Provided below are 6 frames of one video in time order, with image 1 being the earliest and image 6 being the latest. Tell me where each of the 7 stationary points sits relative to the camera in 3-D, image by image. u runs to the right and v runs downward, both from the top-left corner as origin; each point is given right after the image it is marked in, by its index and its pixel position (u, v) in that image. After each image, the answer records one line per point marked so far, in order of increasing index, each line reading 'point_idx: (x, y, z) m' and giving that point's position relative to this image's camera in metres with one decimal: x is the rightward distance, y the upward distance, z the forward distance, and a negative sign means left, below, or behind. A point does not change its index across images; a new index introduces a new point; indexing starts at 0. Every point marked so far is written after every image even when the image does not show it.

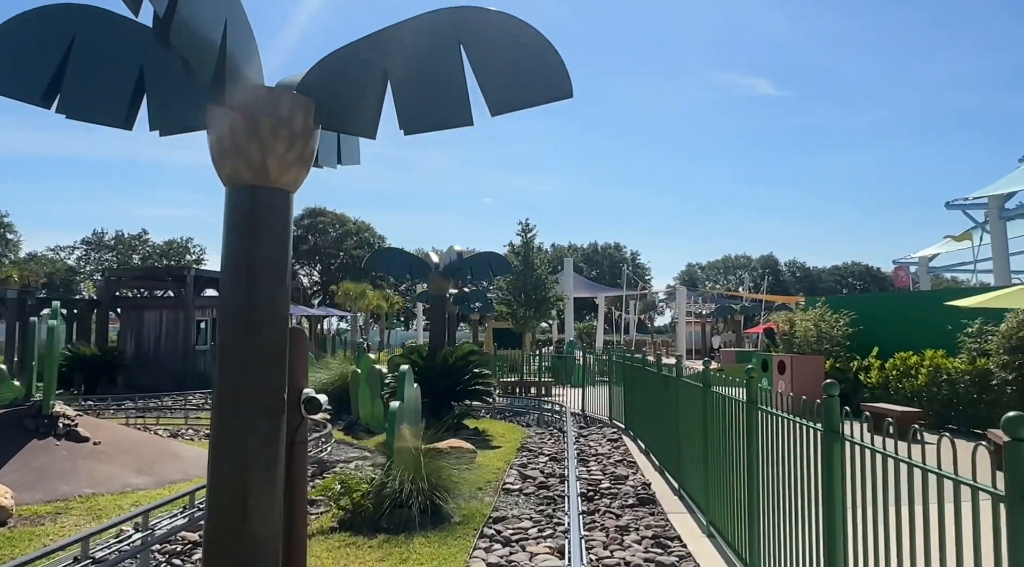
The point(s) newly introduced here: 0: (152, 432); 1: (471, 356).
0: (-6.6, -2.7, +14.6) m
1: (-0.7, -1.3, +14.1) m
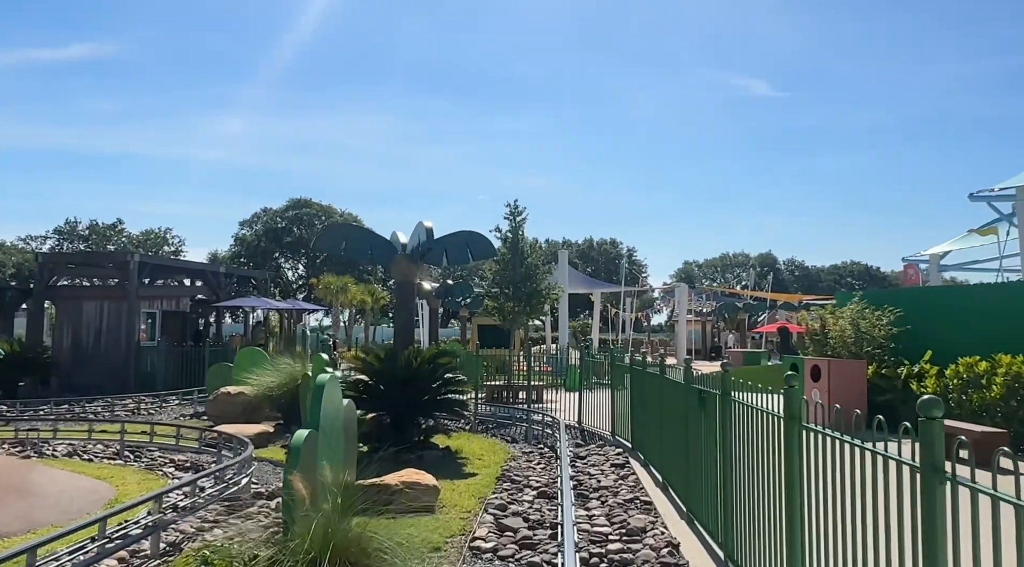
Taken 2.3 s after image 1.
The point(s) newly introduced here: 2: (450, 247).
0: (-6.9, -2.5, +11.7) m
1: (-1.0, -1.1, +11.3) m
2: (-1.1, +0.6, +13.2) m
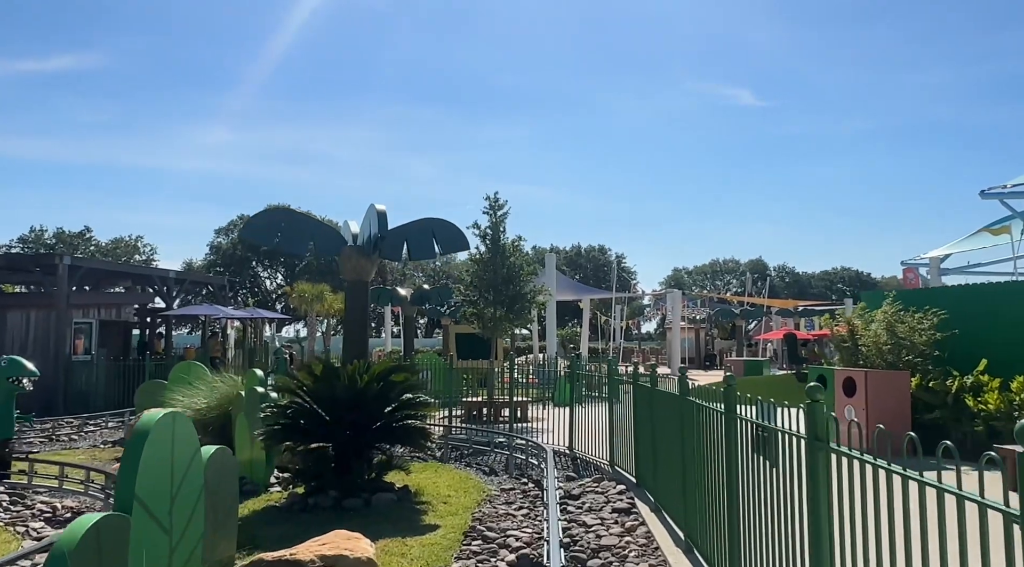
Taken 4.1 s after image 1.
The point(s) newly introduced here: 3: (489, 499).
0: (-7.2, -2.5, +9.3) m
1: (-1.3, -1.0, +9.0) m
2: (-1.4, +0.6, +10.9) m
3: (-0.3, -2.6, +9.4) m
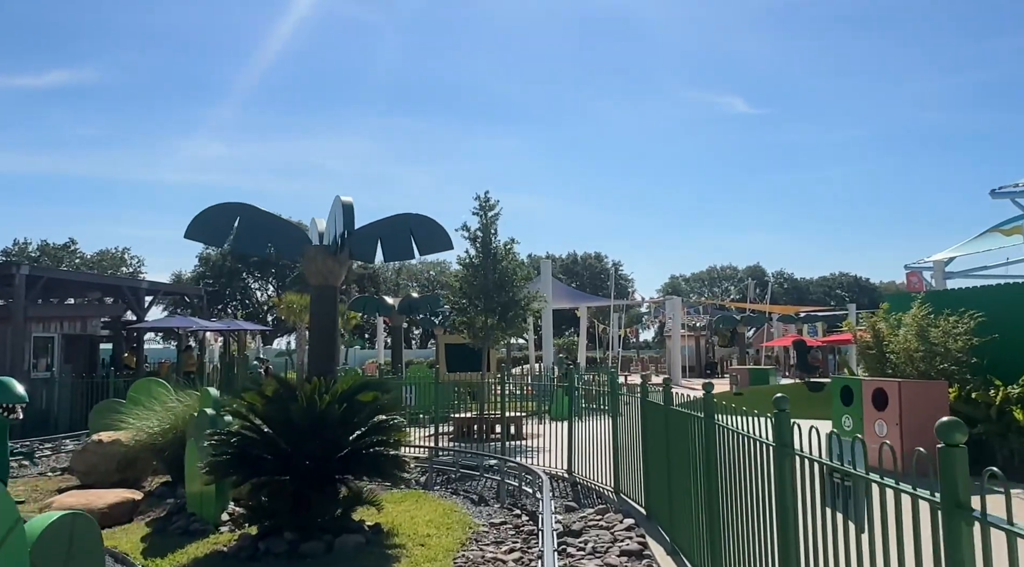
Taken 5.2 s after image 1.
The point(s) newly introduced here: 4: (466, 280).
0: (-7.3, -2.6, +7.9) m
1: (-1.4, -1.1, +7.6) m
2: (-1.6, +0.6, +9.5) m
3: (-0.4, -2.6, +8.1) m
4: (-1.1, +0.1, +18.8) m
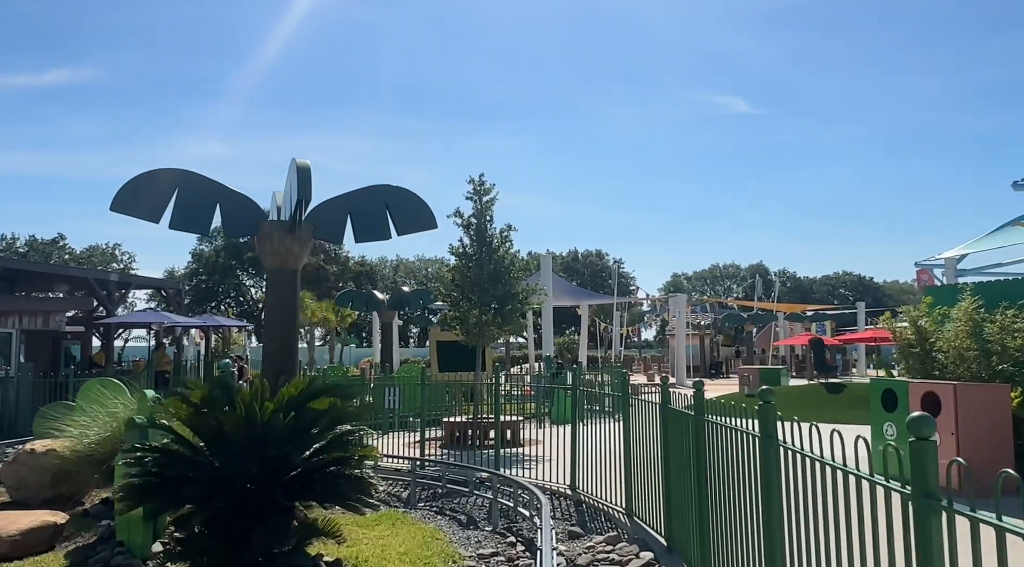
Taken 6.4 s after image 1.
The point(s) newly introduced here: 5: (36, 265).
0: (-7.4, -2.4, +6.4) m
1: (-1.5, -0.9, +6.1) m
2: (-1.6, +0.7, +8.1) m
3: (-0.4, -2.4, +6.6) m
4: (-1.1, +0.2, +17.3) m
5: (-10.7, +0.4, +17.9) m
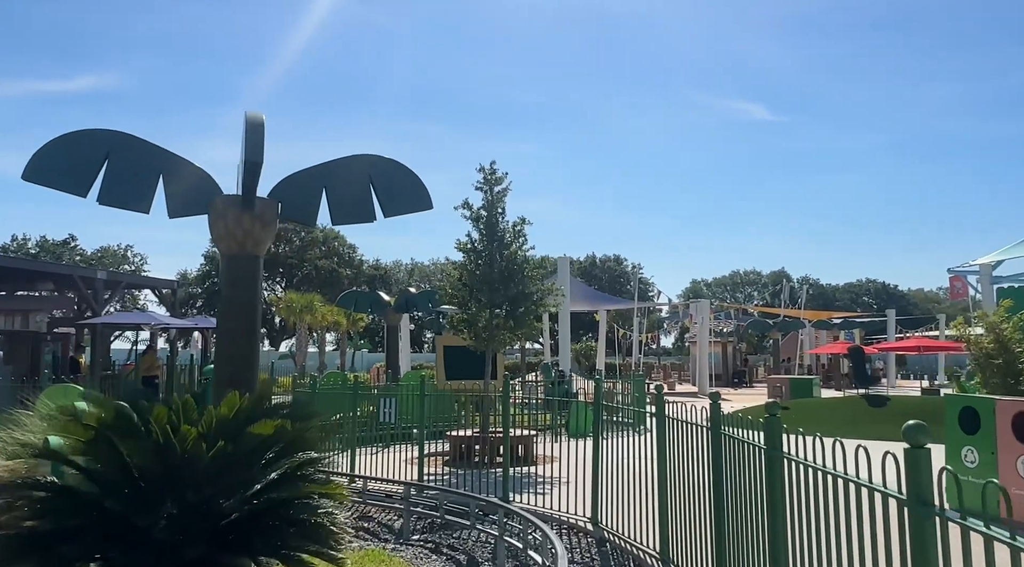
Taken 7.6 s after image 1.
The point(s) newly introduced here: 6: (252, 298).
0: (-7.3, -2.3, +5.0) m
1: (-1.4, -0.8, +4.7) m
2: (-1.5, +0.8, +6.6) m
3: (-0.4, -2.3, +5.1) m
4: (-0.8, +0.2, +15.9) m
5: (-10.4, +0.5, +16.6) m
6: (-2.1, -0.1, +6.4) m
